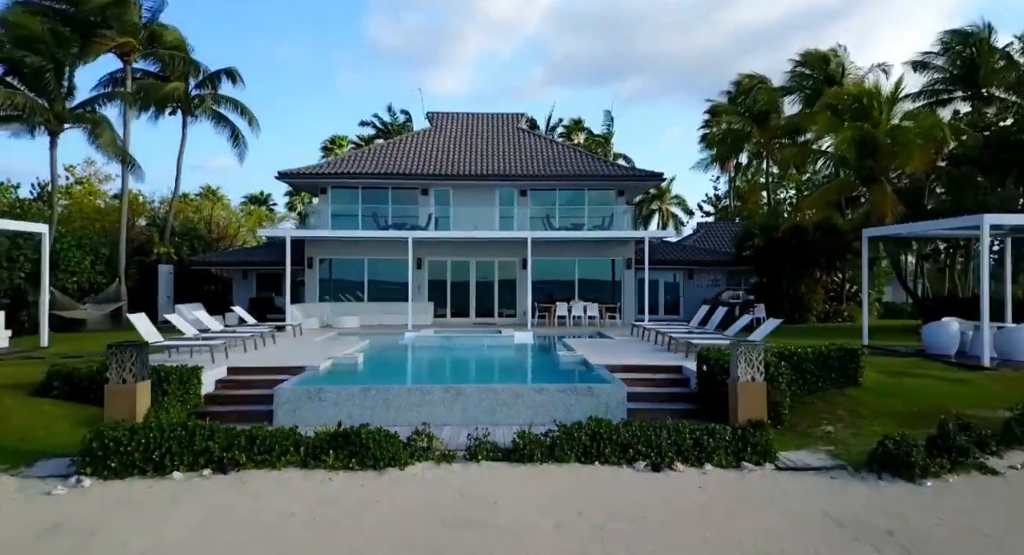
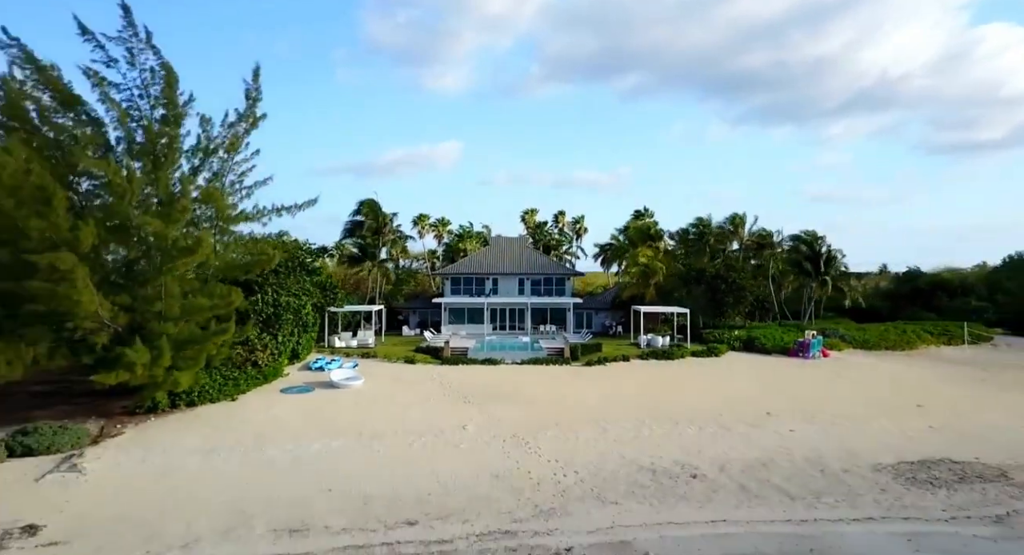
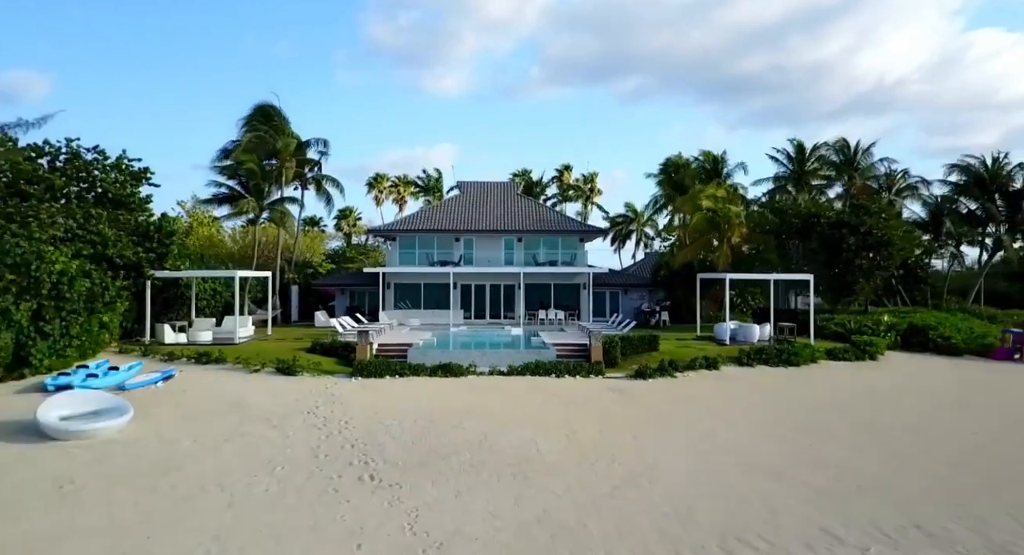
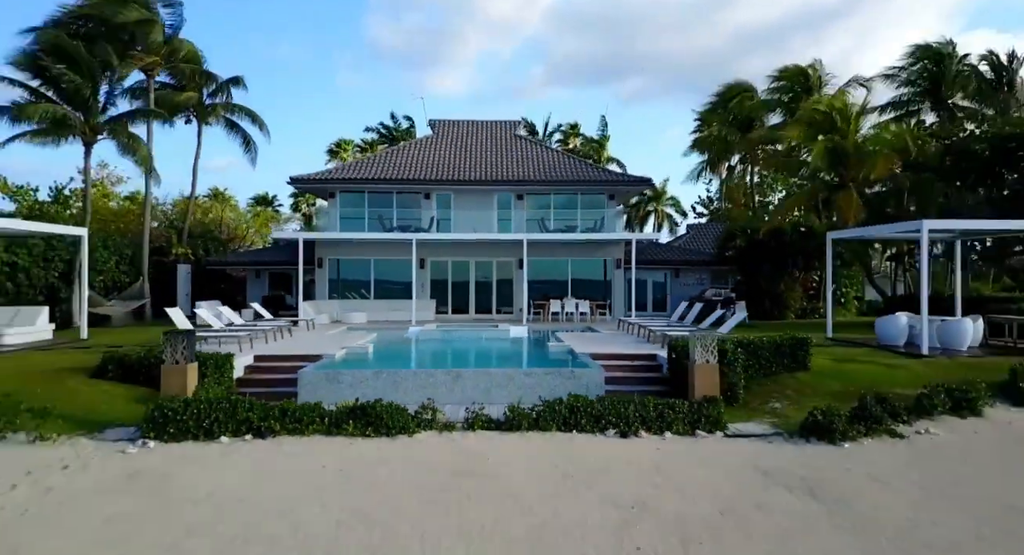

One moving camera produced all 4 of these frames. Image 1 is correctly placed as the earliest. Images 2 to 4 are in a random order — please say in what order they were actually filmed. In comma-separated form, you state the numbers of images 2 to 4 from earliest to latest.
4, 3, 2
